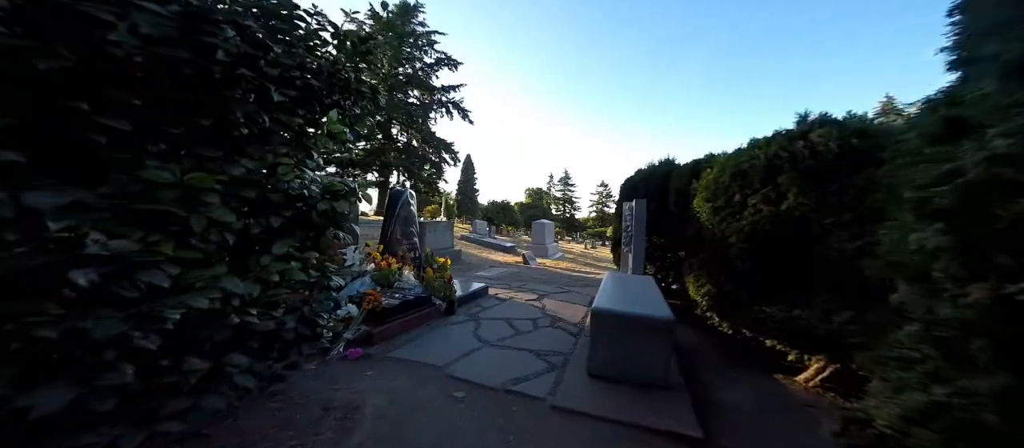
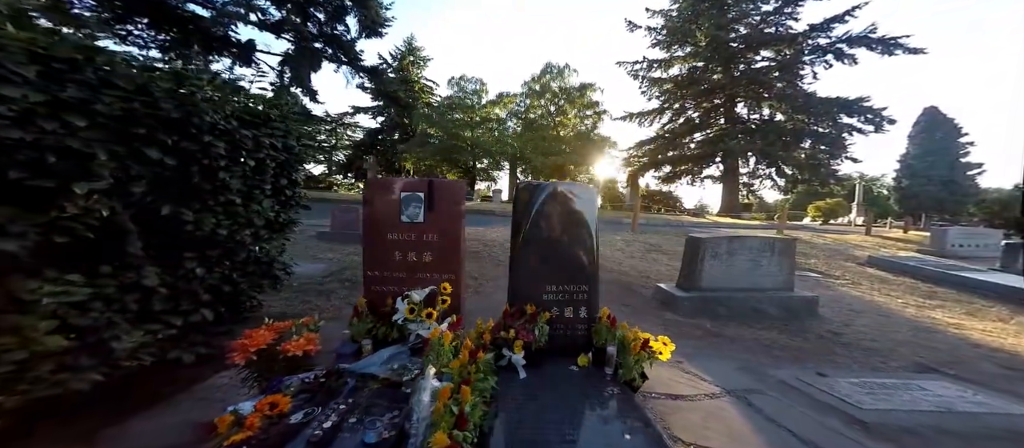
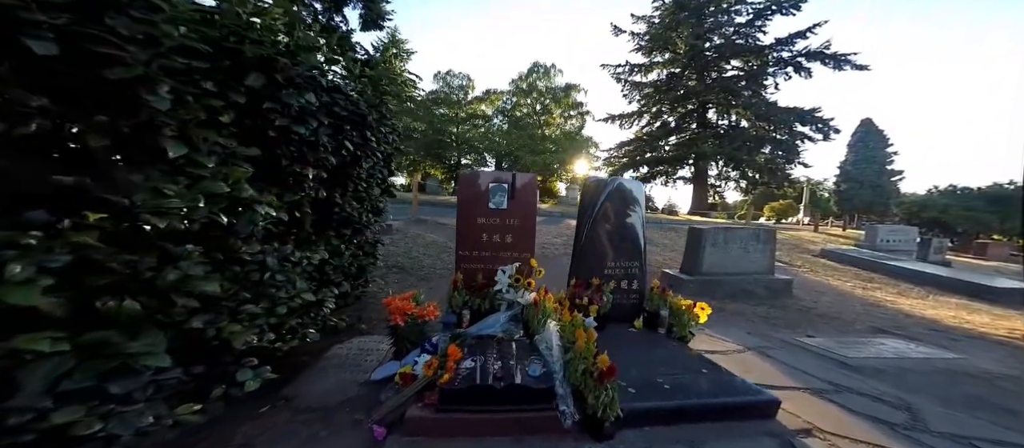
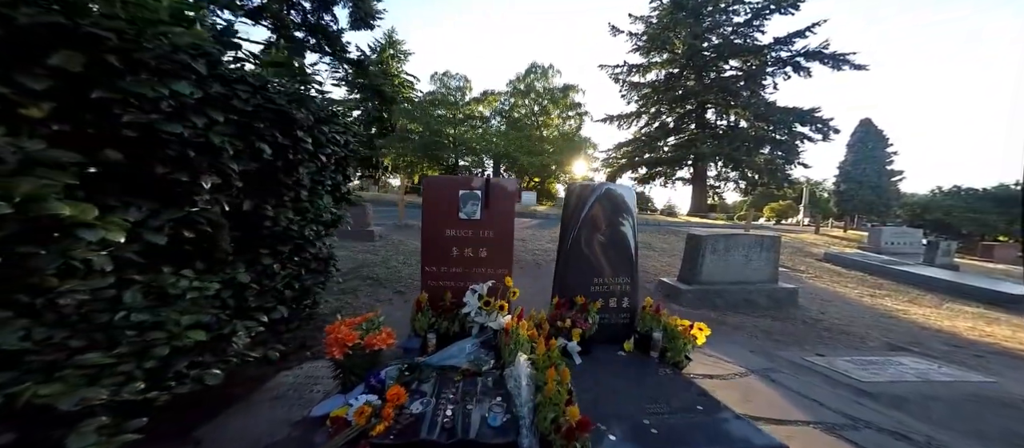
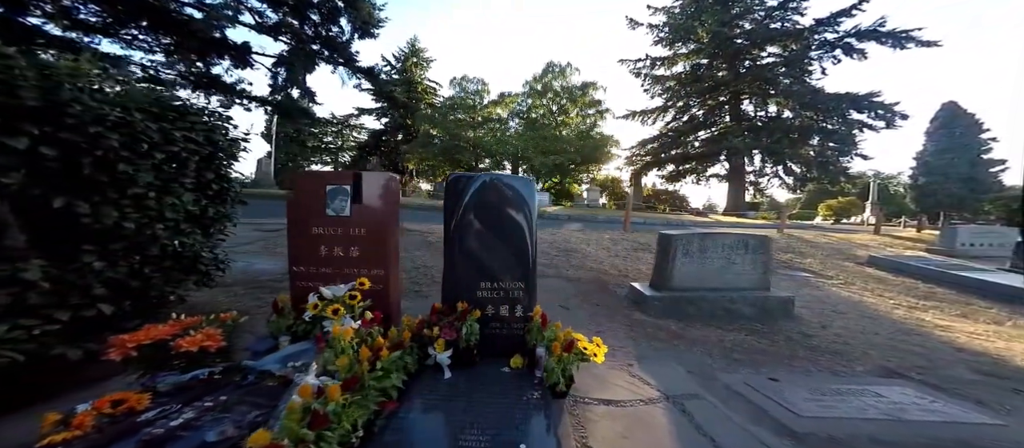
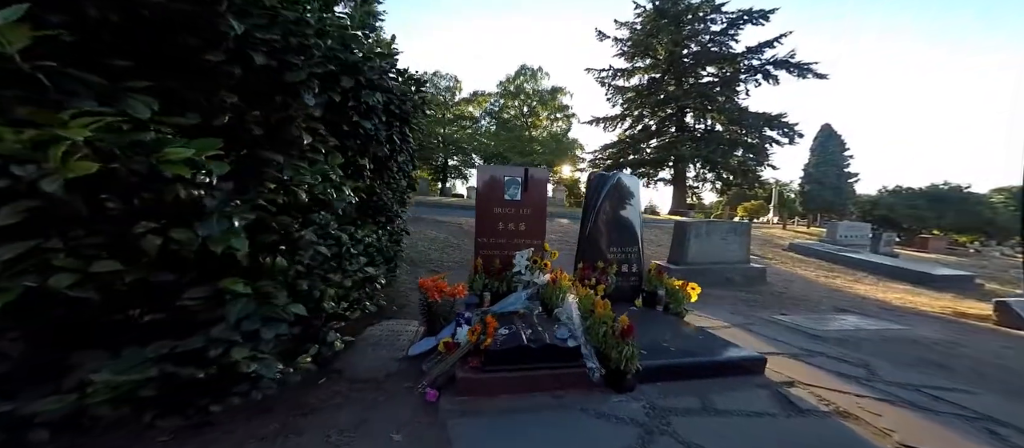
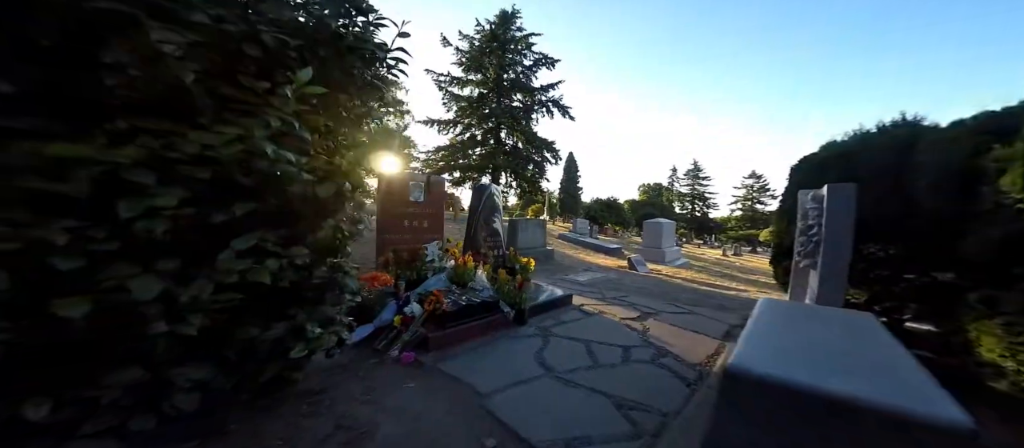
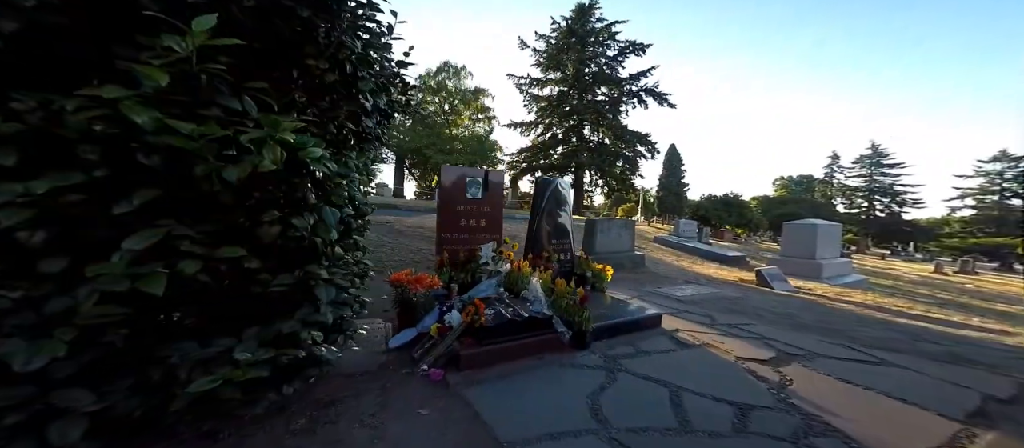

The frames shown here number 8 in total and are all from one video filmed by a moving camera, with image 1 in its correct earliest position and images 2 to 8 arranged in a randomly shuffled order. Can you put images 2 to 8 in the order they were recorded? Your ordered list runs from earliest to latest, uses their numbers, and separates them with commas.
7, 8, 6, 3, 4, 2, 5
